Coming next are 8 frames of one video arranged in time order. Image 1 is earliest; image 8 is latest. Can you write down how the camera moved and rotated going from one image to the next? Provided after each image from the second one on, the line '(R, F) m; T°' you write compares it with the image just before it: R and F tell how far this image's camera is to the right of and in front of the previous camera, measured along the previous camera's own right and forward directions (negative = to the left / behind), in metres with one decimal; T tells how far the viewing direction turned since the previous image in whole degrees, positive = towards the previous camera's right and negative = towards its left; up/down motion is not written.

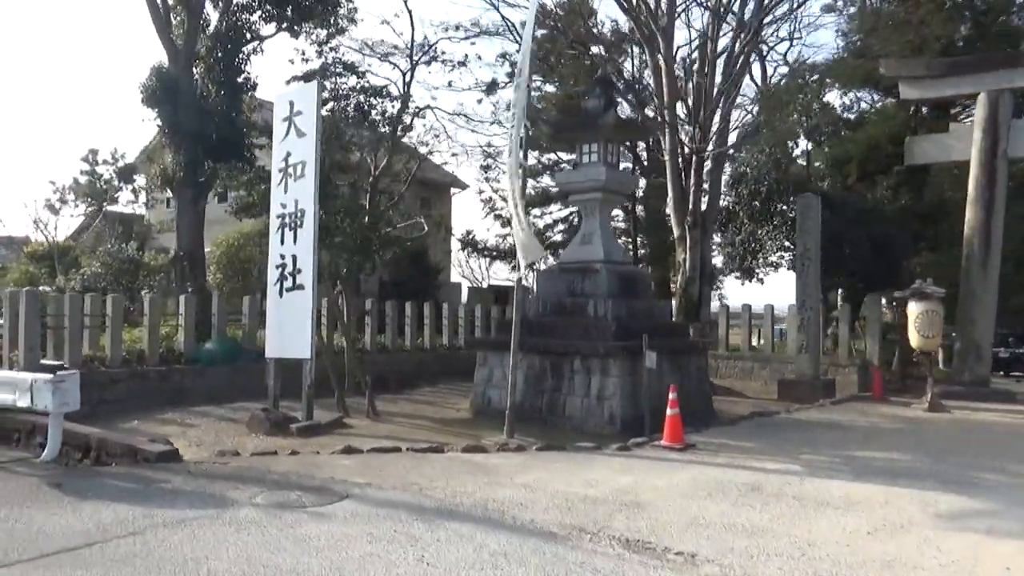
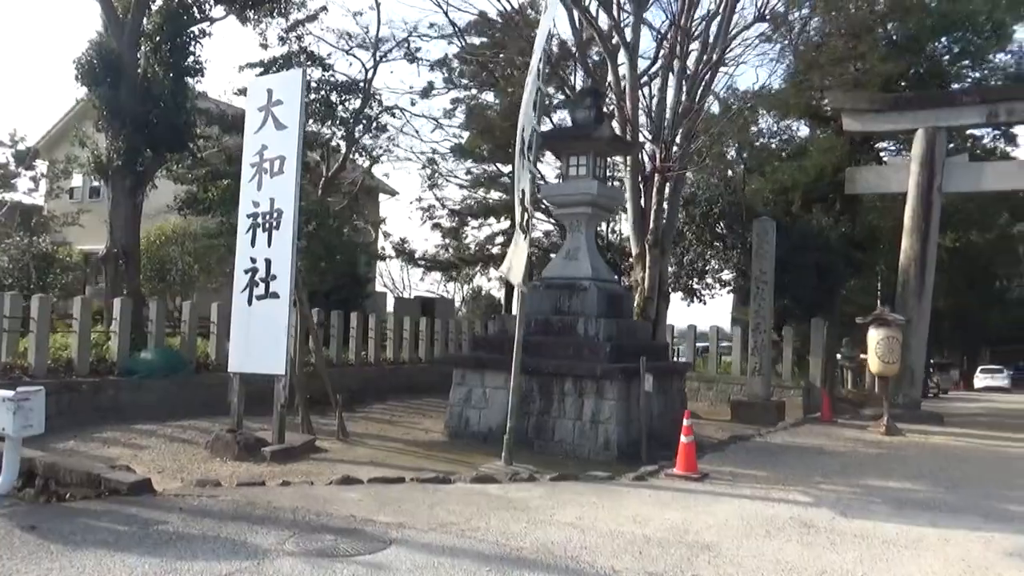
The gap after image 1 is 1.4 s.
(-1.3, +0.7) m; +8°
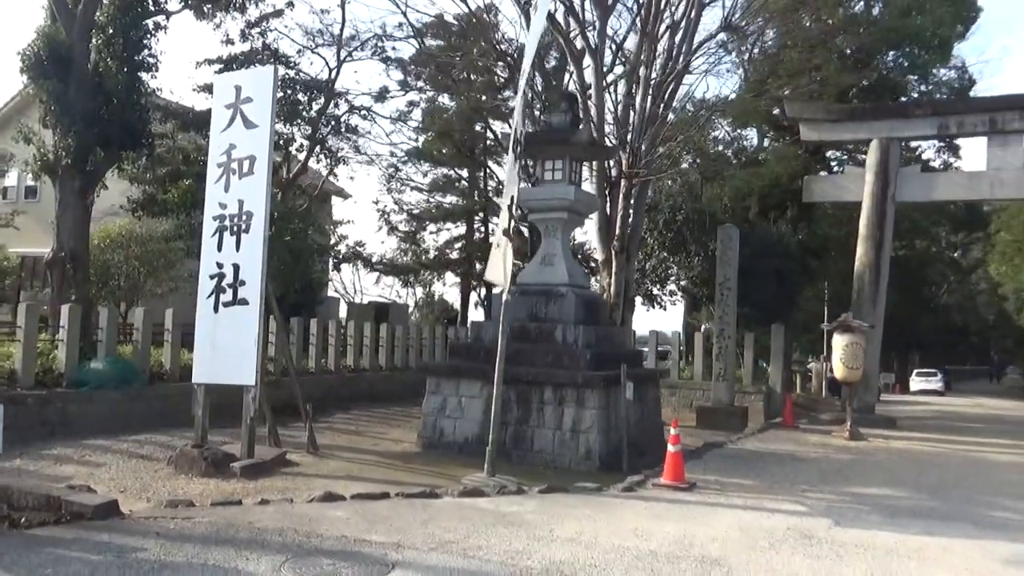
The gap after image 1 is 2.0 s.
(-0.5, +0.3) m; +4°
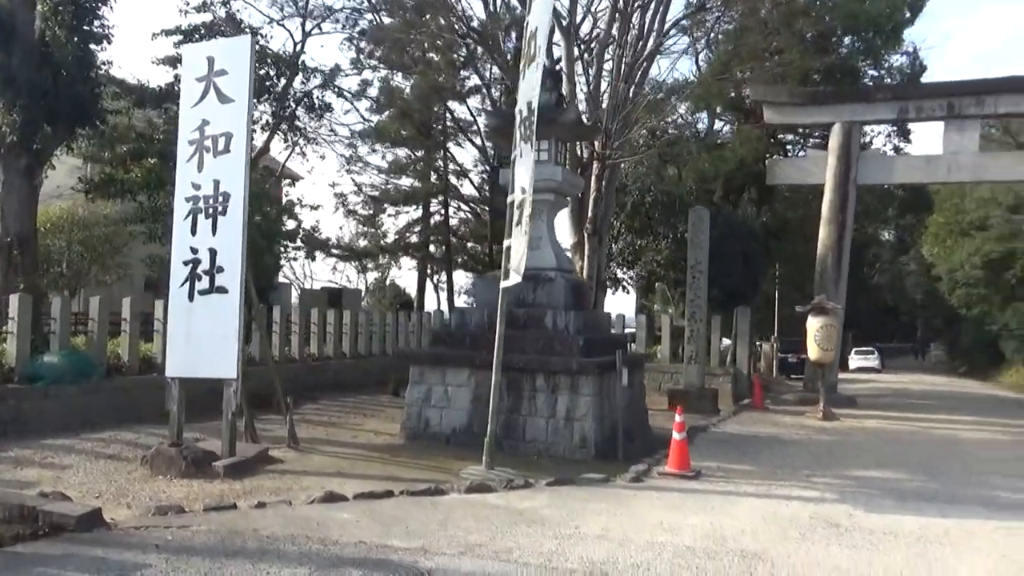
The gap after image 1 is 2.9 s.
(-0.6, +0.4) m; +4°
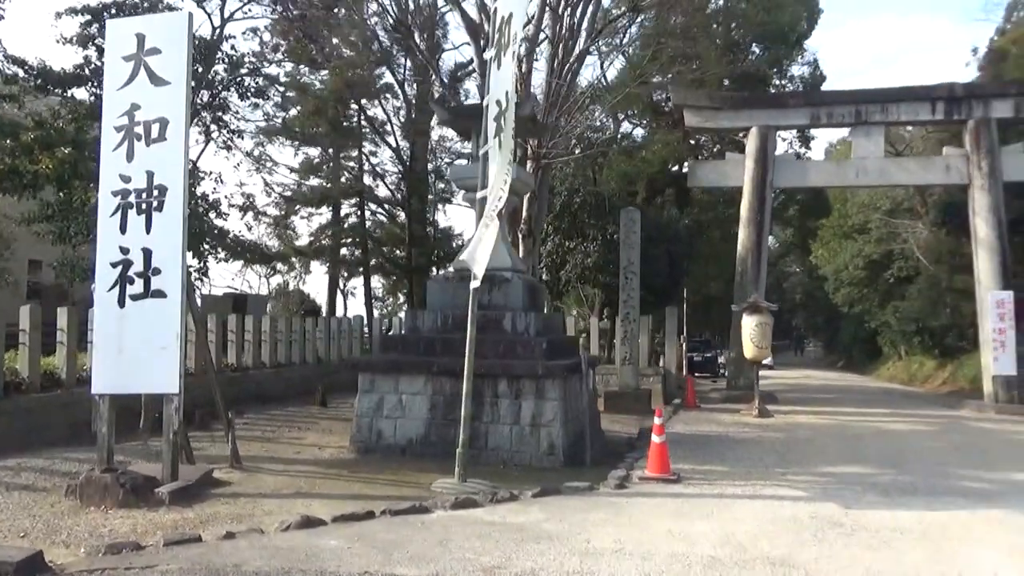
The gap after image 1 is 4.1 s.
(-0.8, +0.5) m; +8°
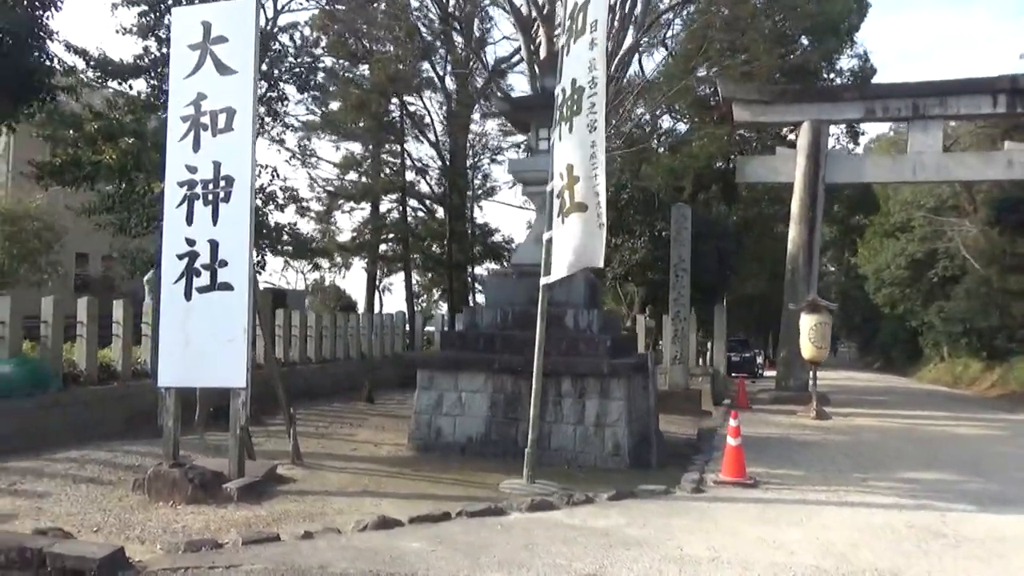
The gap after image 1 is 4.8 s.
(-0.5, +0.2) m; -2°
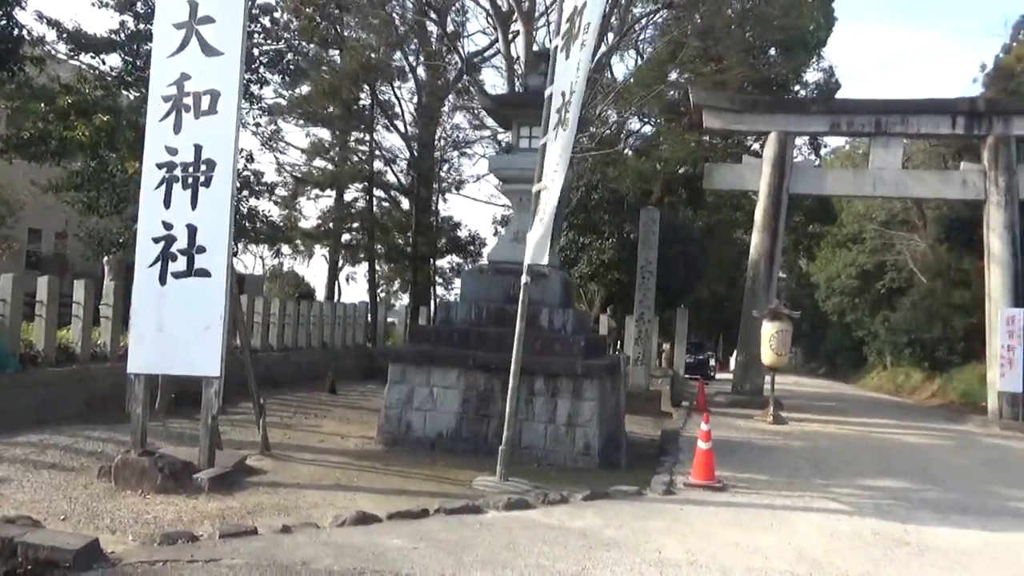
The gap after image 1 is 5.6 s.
(-0.3, 0.0) m; +3°
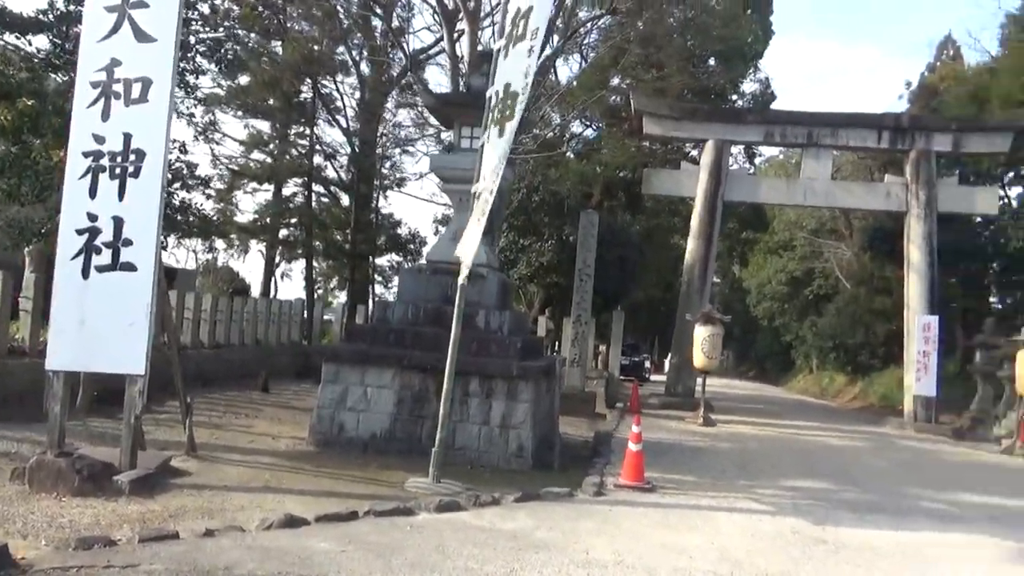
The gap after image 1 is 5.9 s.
(+0.1, 0.0) m; +4°
